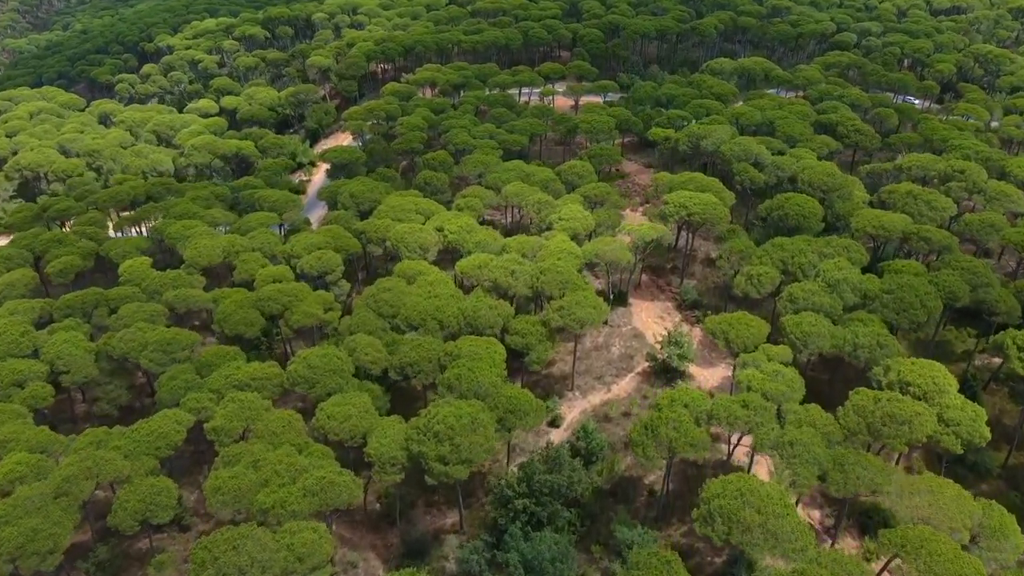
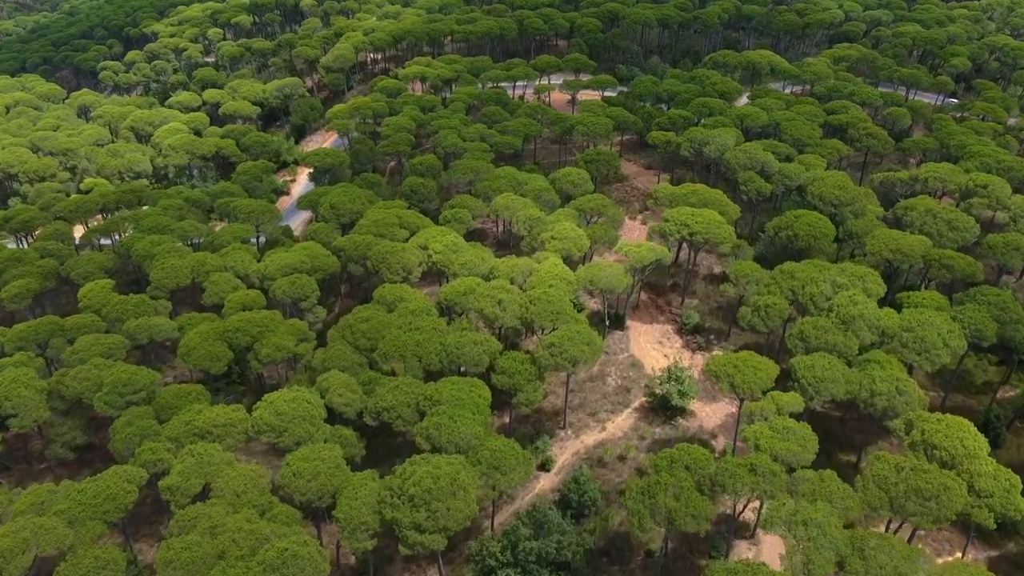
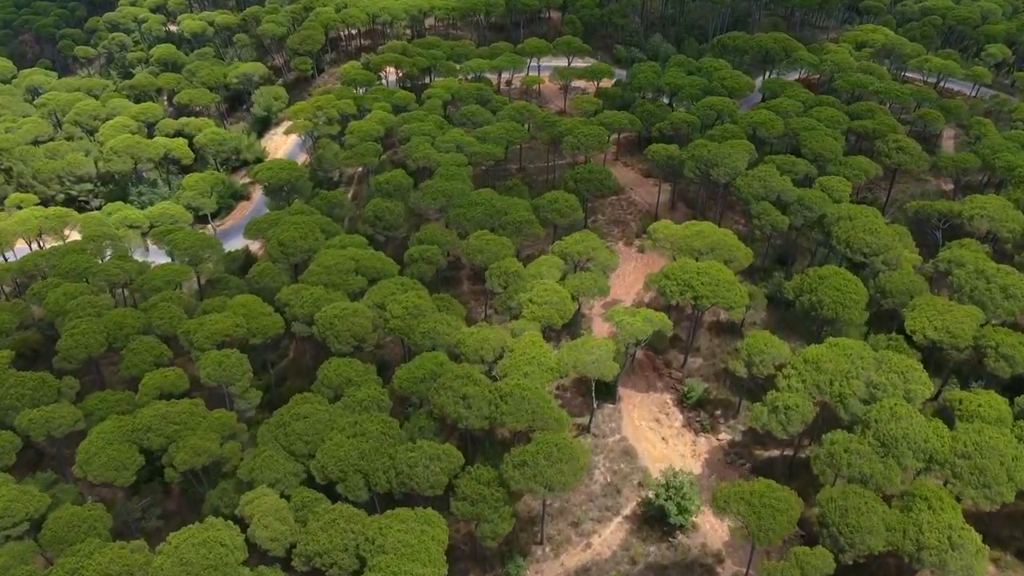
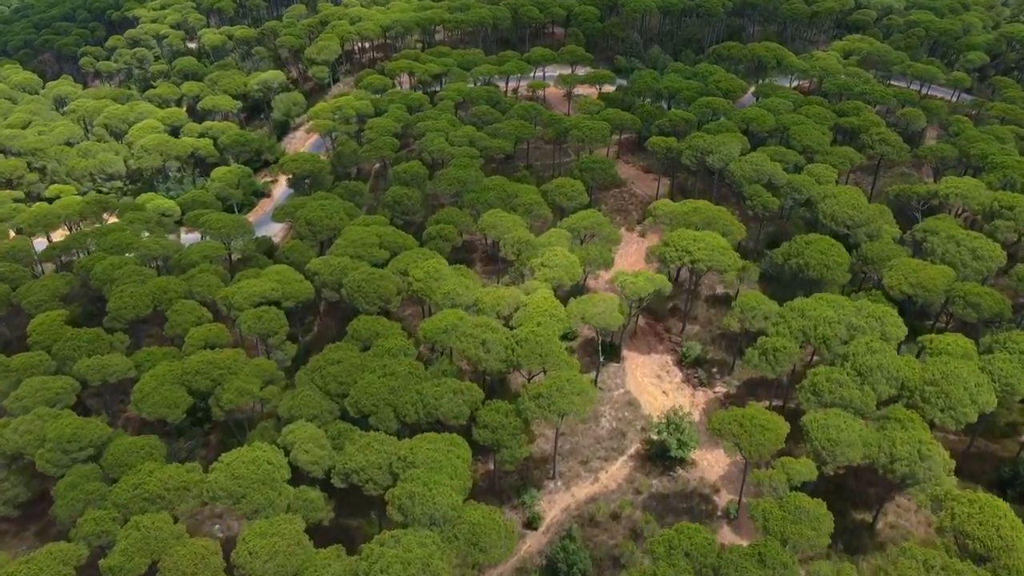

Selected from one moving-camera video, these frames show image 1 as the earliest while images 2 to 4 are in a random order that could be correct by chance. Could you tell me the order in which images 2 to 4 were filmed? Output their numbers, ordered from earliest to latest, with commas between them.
2, 4, 3
